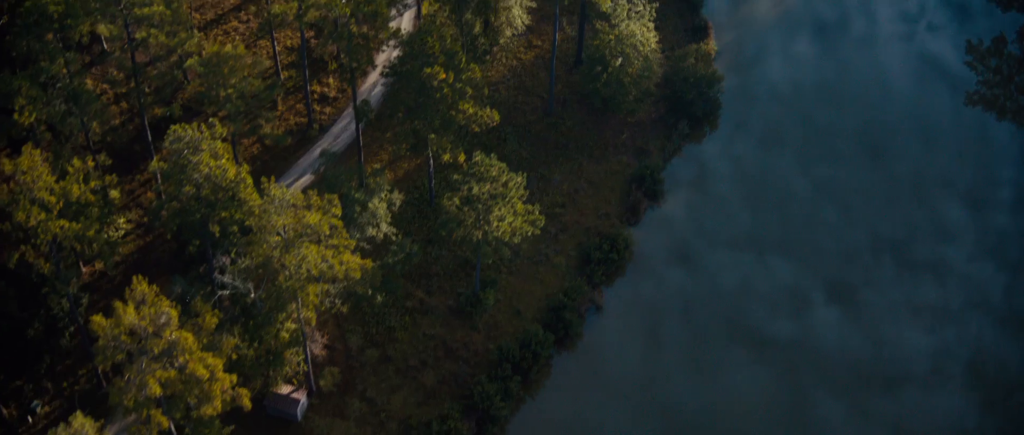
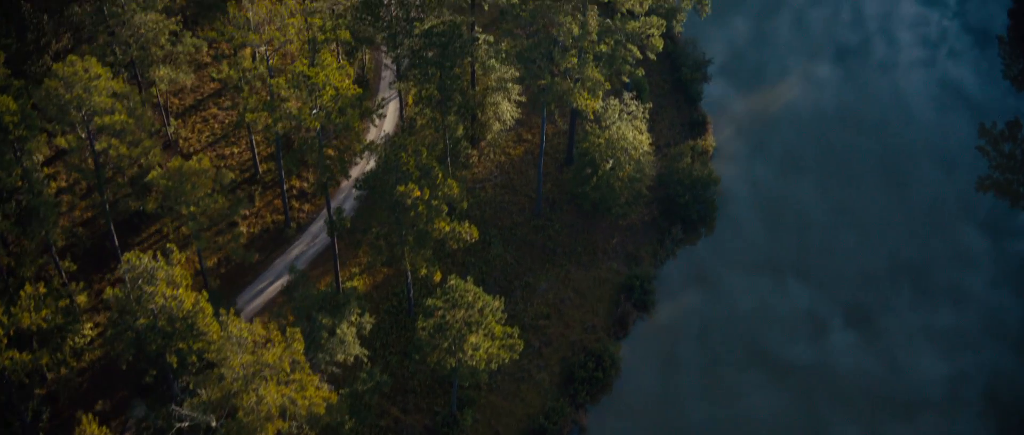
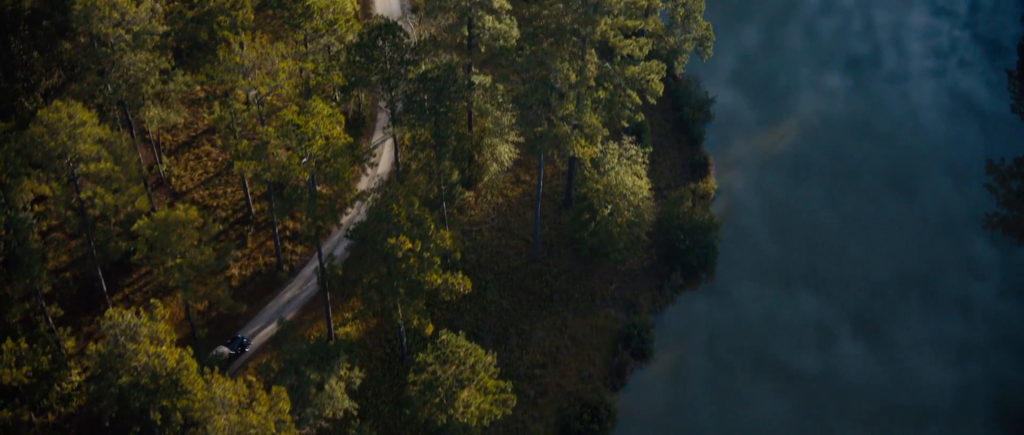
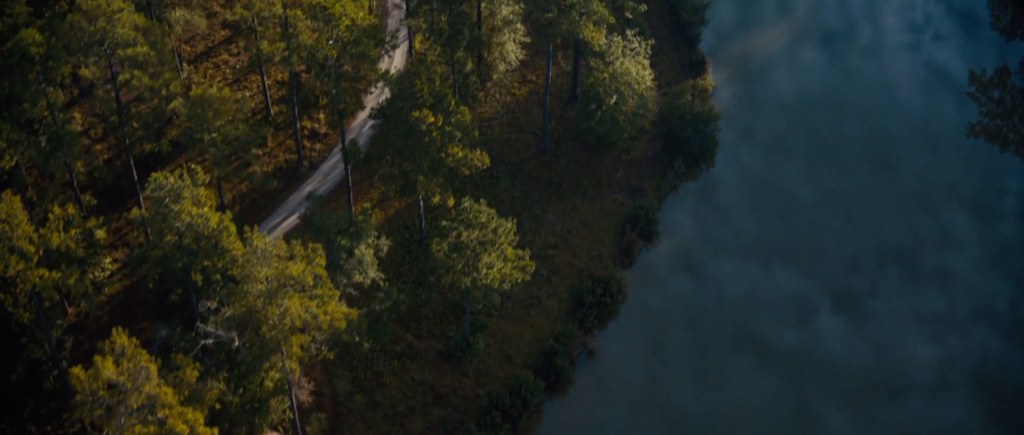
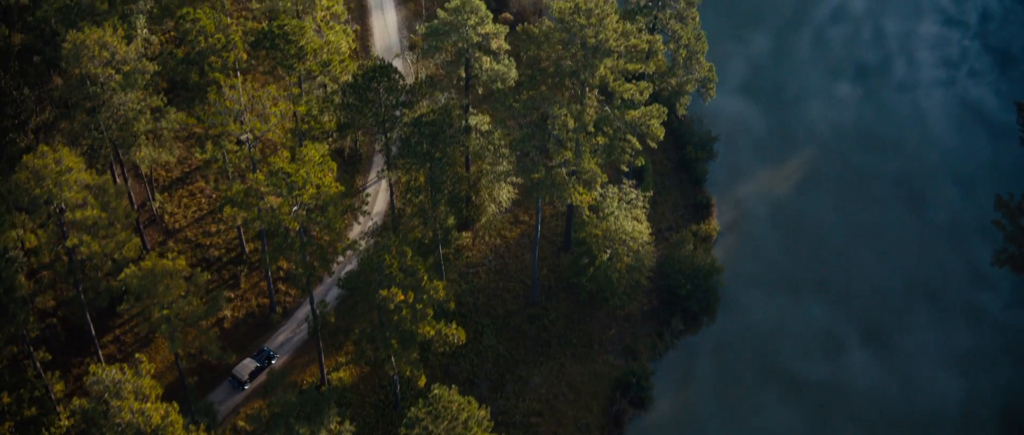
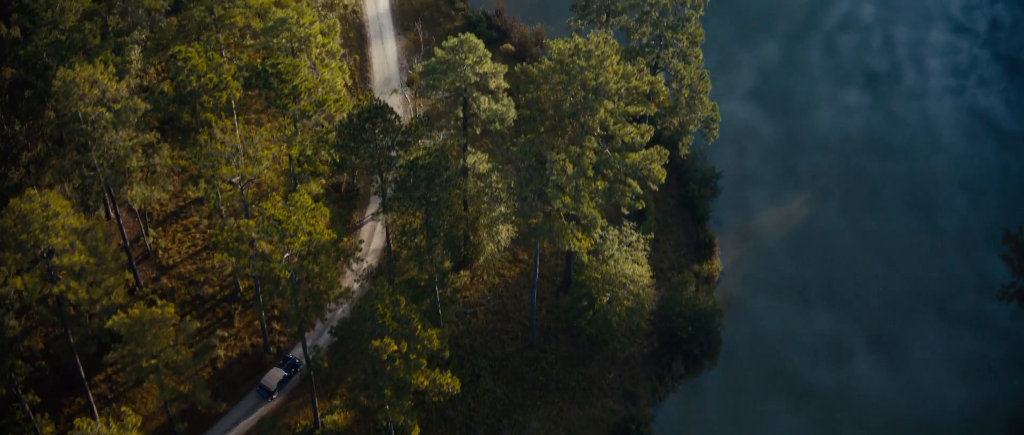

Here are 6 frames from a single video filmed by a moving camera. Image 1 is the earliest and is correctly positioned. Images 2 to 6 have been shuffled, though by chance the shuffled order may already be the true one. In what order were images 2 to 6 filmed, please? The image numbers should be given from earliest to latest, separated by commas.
4, 2, 3, 5, 6
